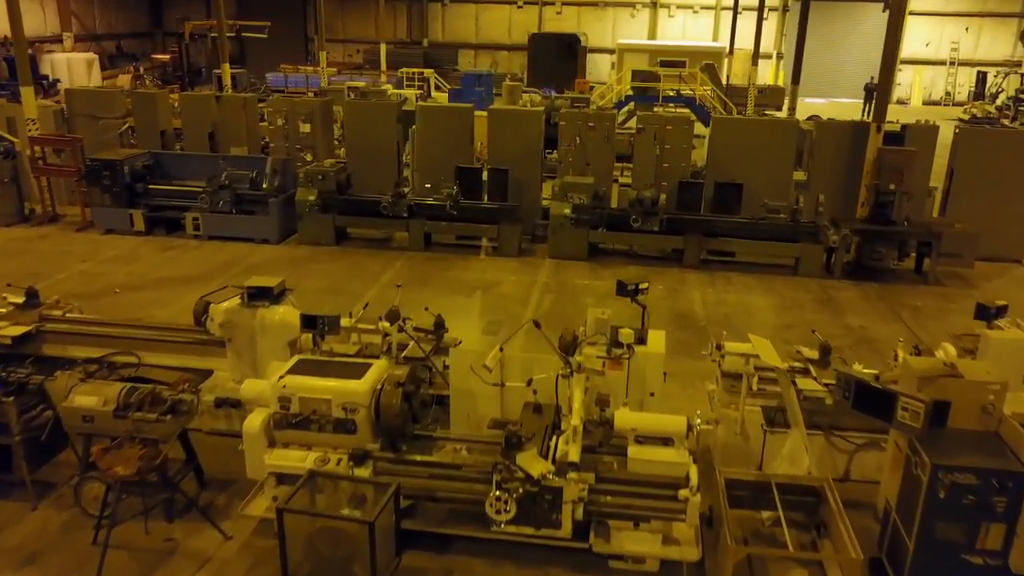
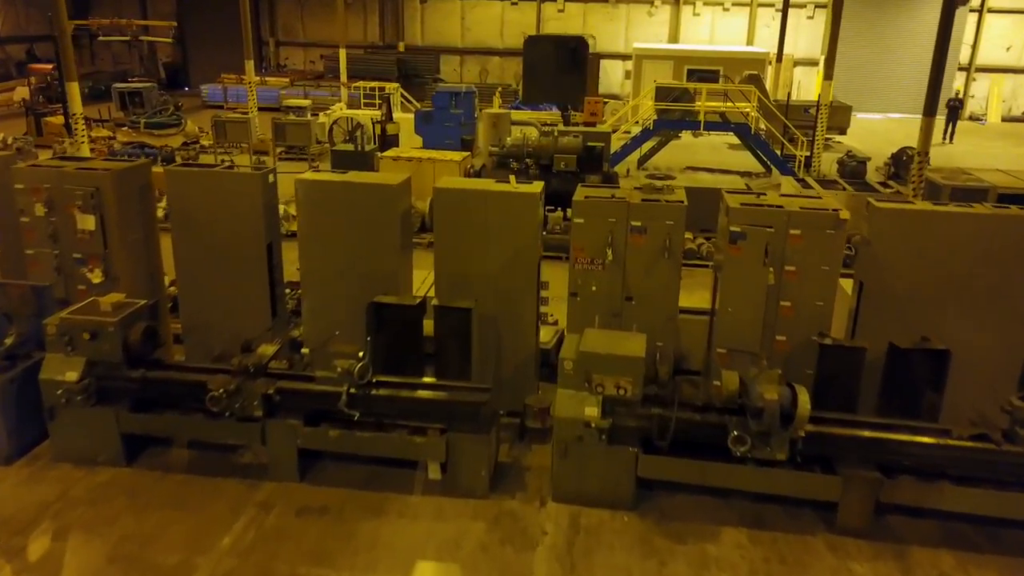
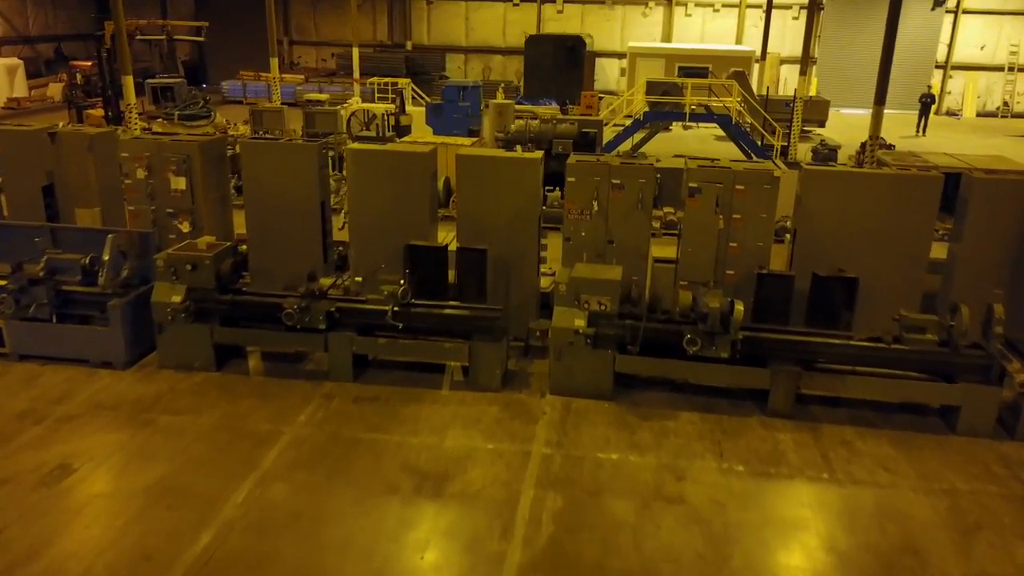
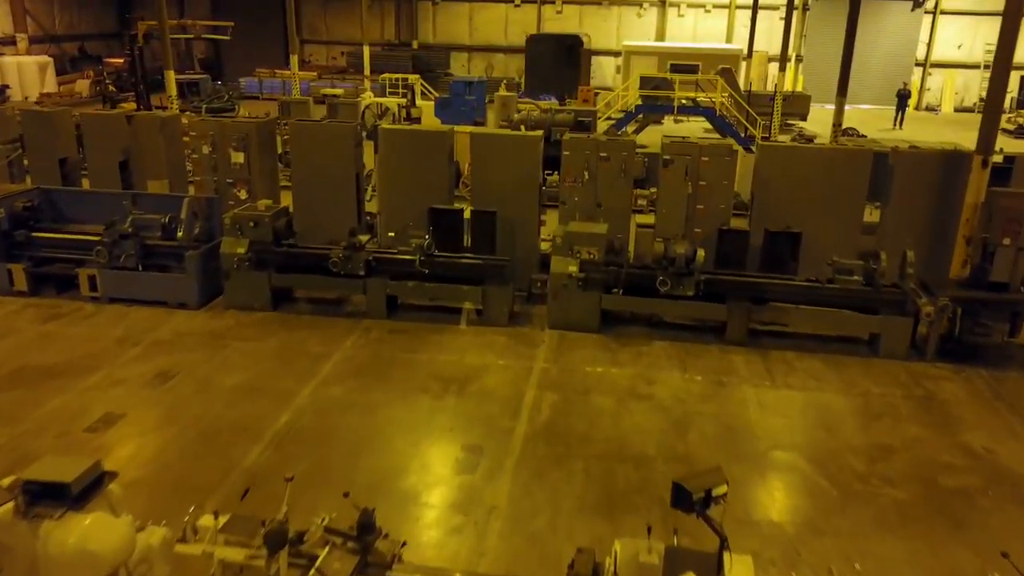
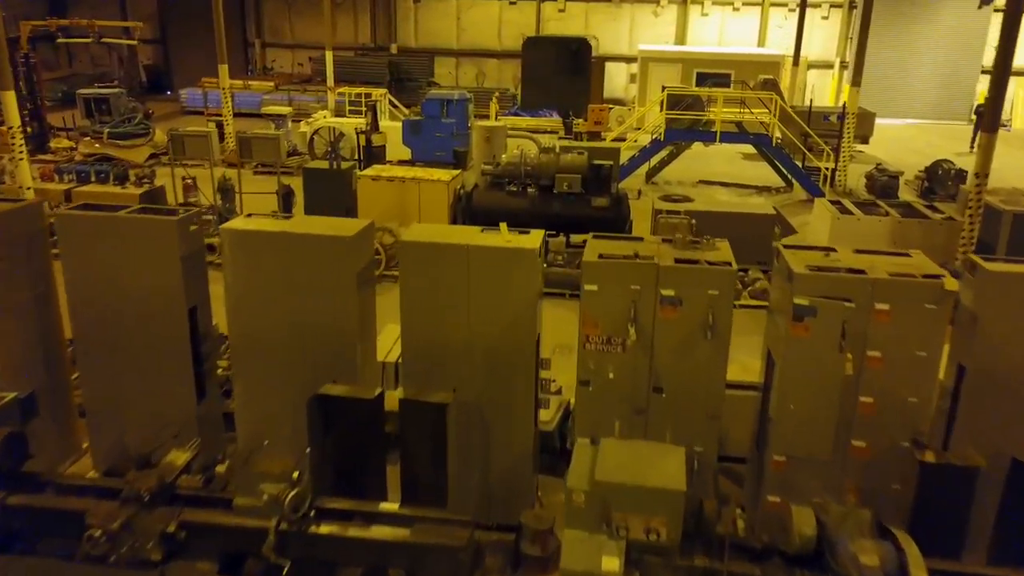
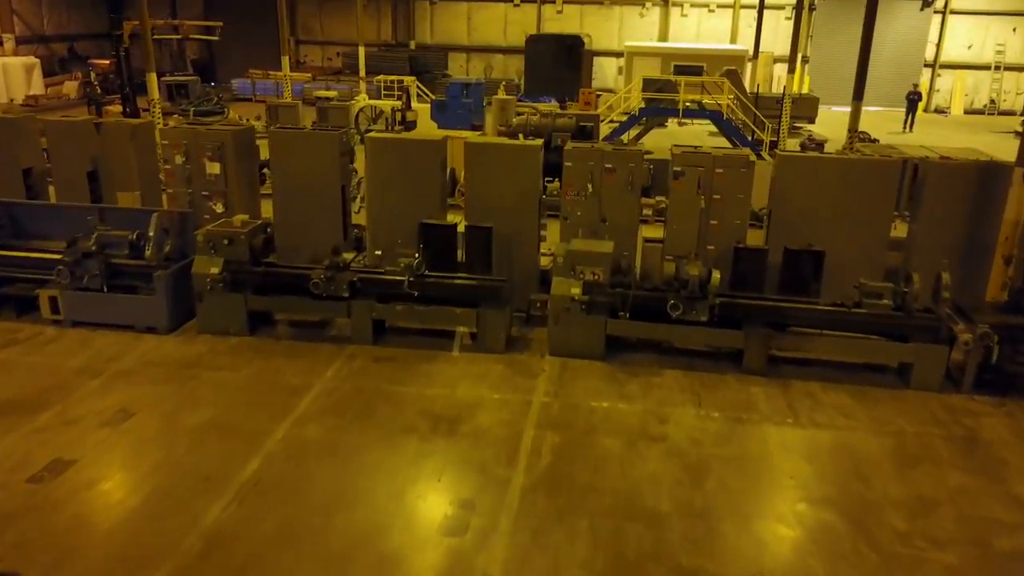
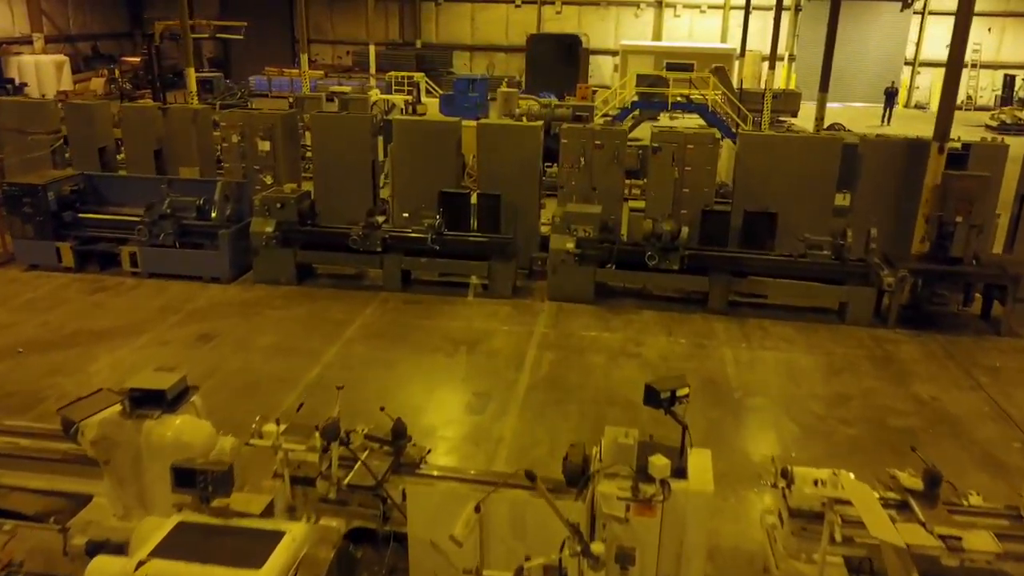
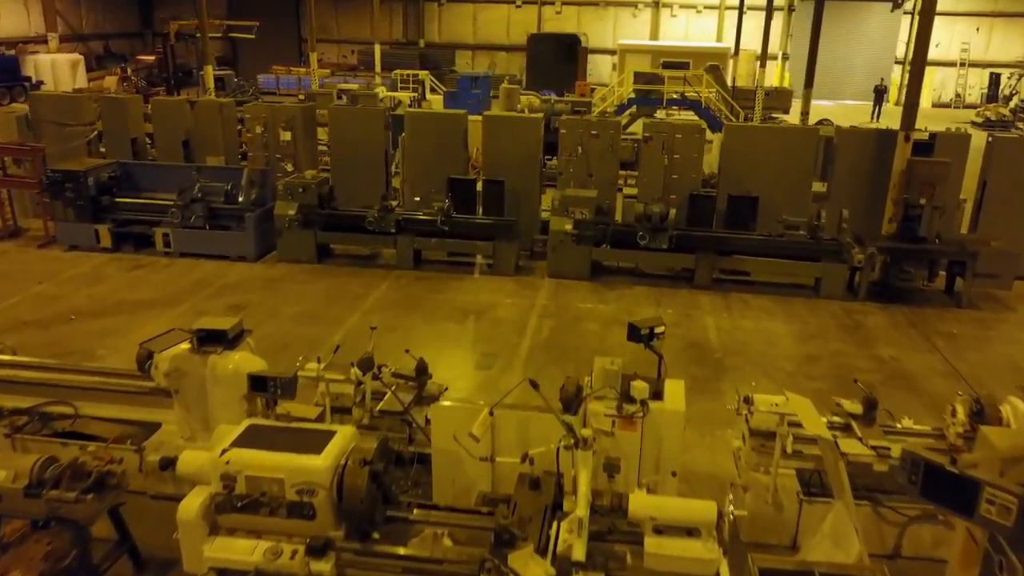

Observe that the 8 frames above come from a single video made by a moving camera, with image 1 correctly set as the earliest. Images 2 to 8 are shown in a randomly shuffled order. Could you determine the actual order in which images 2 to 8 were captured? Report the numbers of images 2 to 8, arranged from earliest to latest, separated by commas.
8, 7, 4, 6, 3, 2, 5
